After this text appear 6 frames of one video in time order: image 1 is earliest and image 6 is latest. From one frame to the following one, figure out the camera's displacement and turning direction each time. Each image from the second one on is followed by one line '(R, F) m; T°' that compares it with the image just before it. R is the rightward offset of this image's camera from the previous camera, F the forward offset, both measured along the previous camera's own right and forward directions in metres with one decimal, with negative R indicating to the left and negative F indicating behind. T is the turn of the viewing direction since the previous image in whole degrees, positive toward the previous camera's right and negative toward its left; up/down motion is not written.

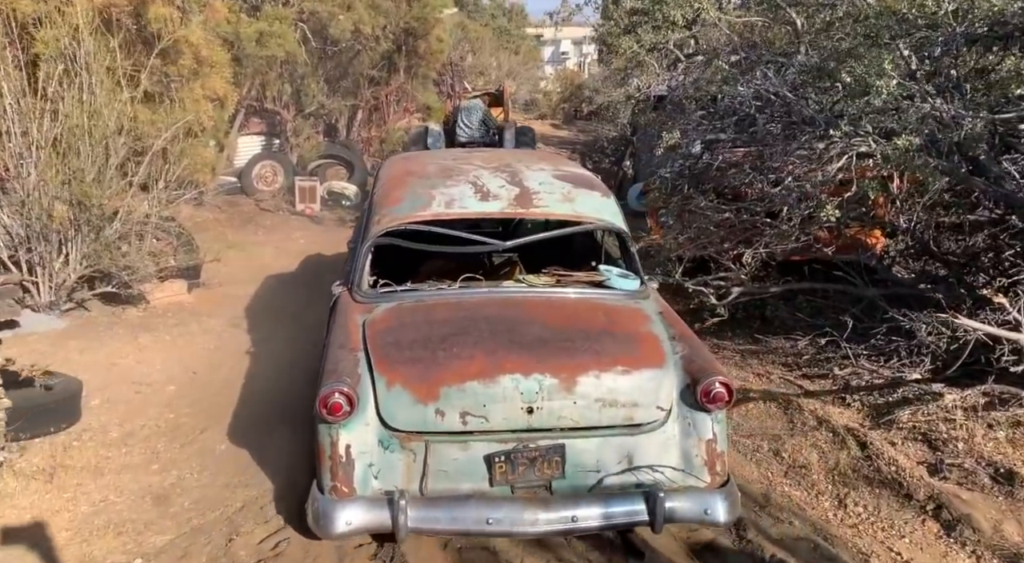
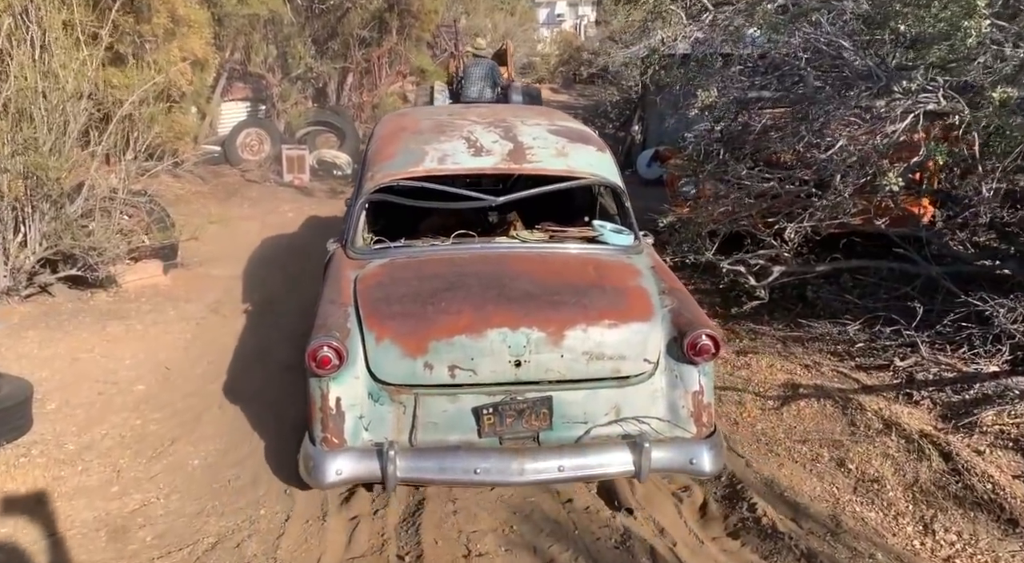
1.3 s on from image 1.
(-0.1, +0.6) m; 0°
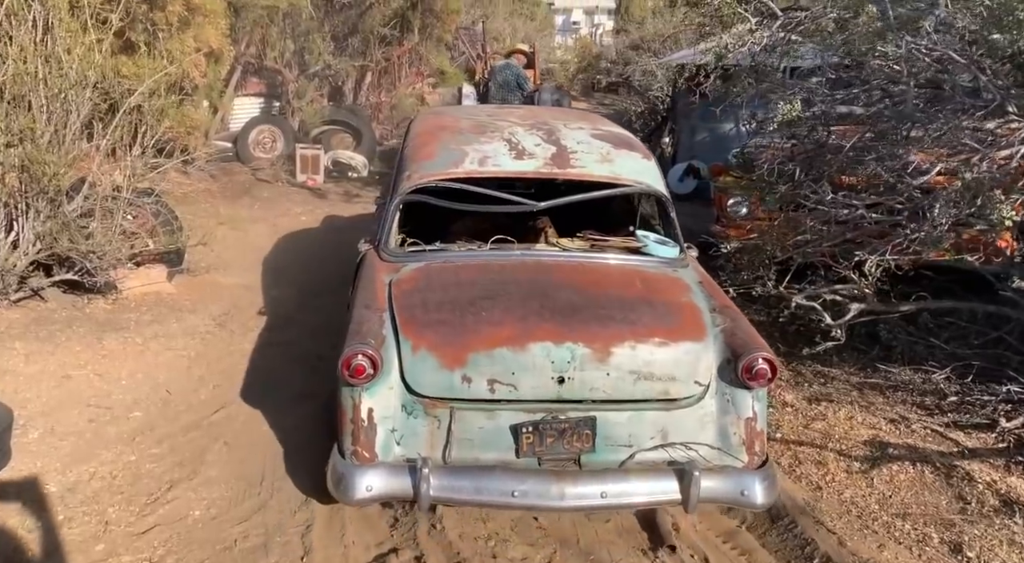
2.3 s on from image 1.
(-0.2, +0.5) m; 0°
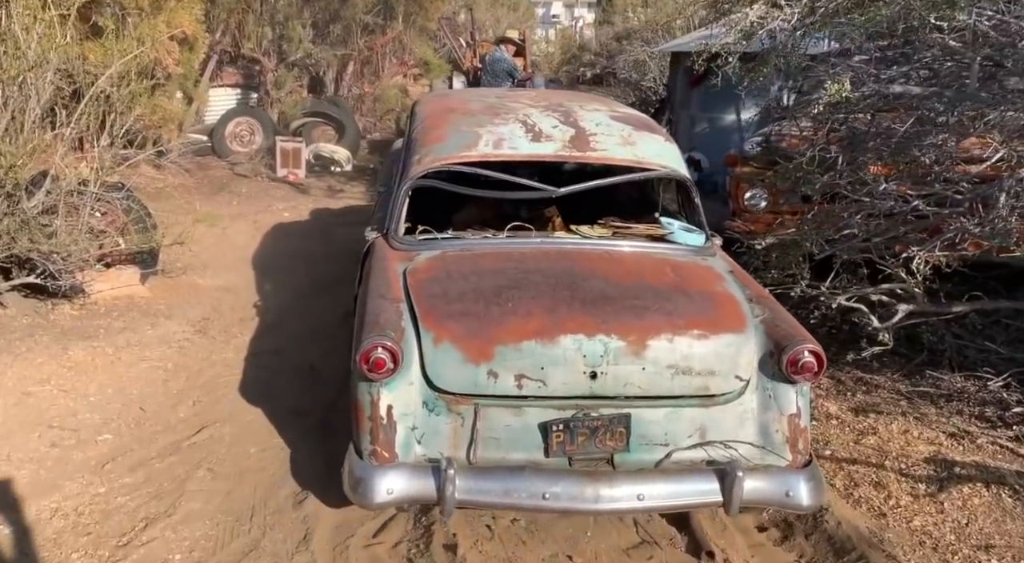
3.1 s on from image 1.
(-0.2, +0.4) m; +2°
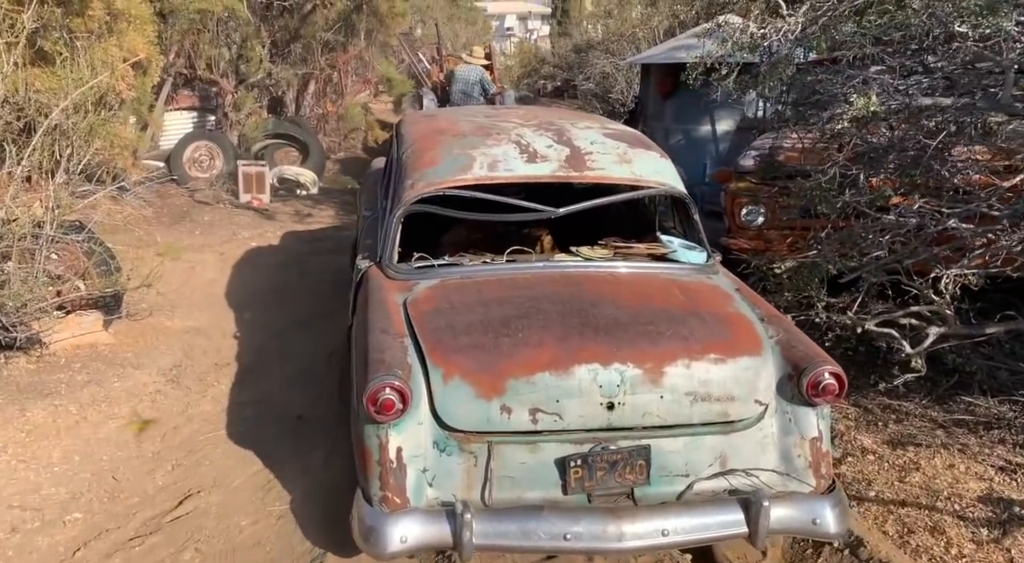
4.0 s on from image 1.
(-0.2, +0.3) m; +3°
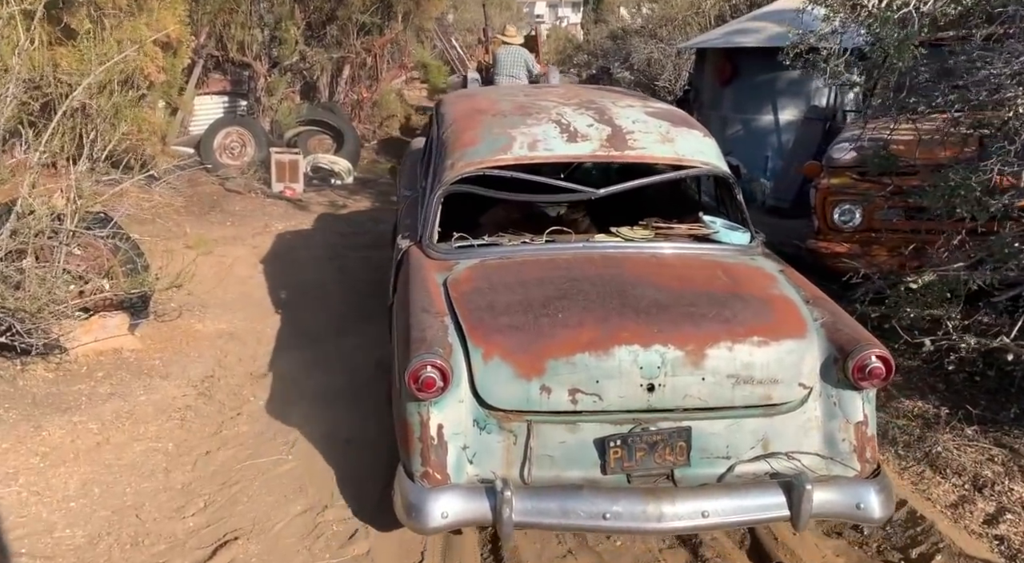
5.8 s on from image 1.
(-0.3, +0.5) m; -2°
